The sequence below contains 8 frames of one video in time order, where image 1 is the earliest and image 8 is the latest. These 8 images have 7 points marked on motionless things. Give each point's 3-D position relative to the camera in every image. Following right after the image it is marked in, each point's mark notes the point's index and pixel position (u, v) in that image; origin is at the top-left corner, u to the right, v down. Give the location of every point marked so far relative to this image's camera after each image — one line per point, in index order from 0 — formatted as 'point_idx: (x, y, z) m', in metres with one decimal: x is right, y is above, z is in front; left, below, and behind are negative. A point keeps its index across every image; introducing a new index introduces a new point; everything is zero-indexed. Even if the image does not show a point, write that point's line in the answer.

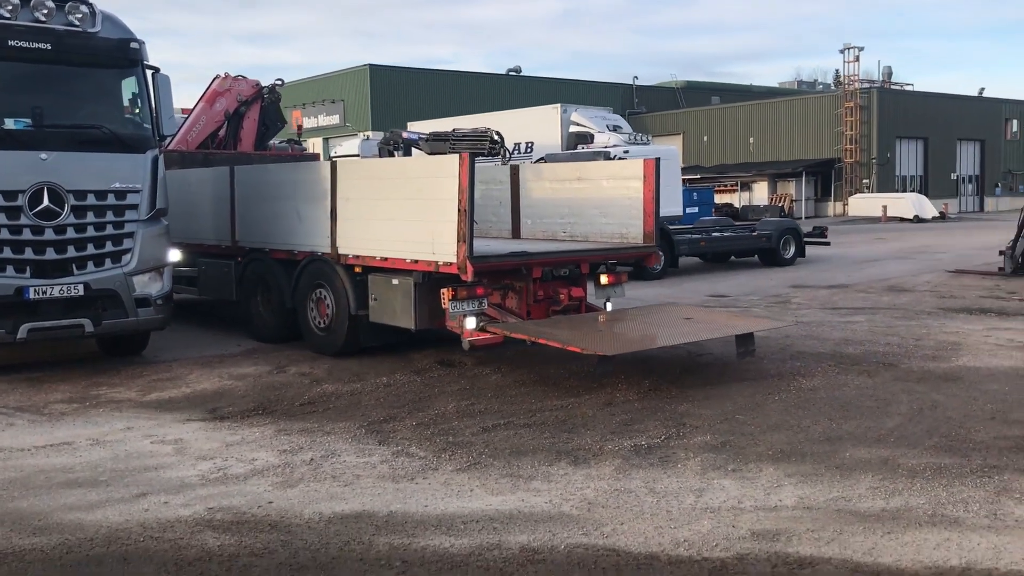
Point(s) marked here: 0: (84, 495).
0: (-2.4, -1.1, +5.4) m
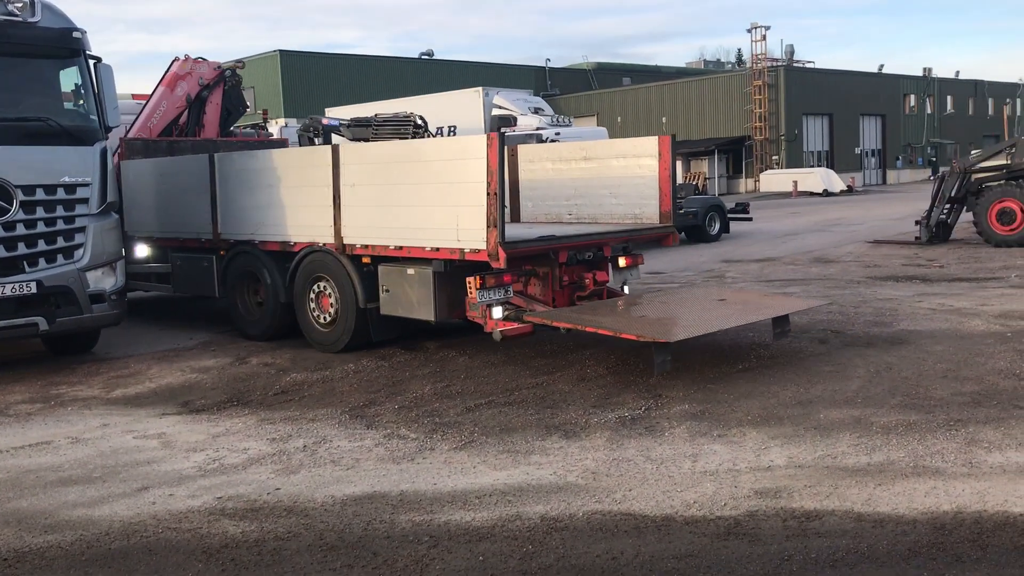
0: (-2.3, -1.1, +5.3) m
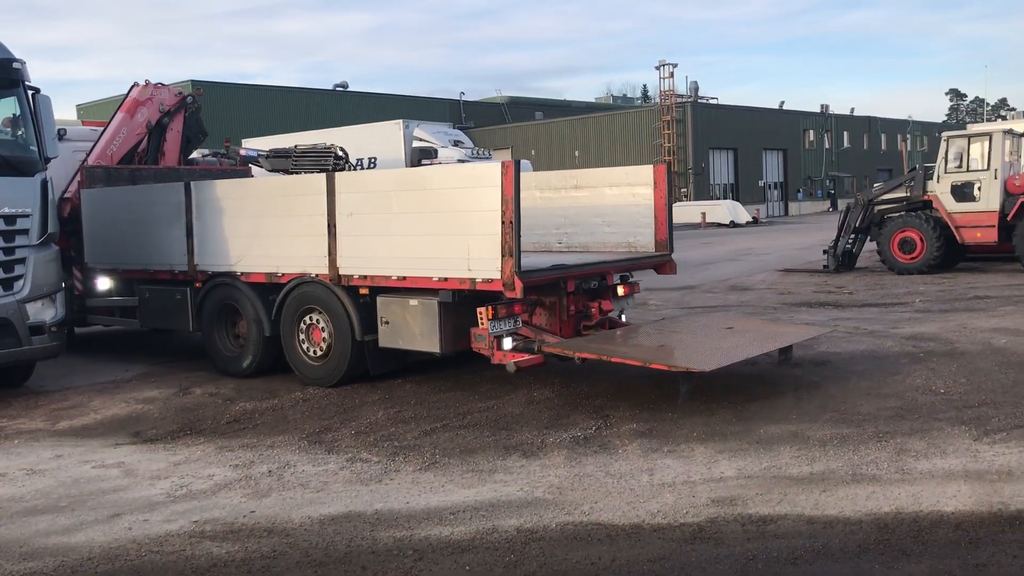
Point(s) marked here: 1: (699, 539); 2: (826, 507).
0: (-2.5, -1.3, +5.4) m
1: (+0.9, -1.2, +4.6) m
2: (+1.6, -1.1, +5.0) m
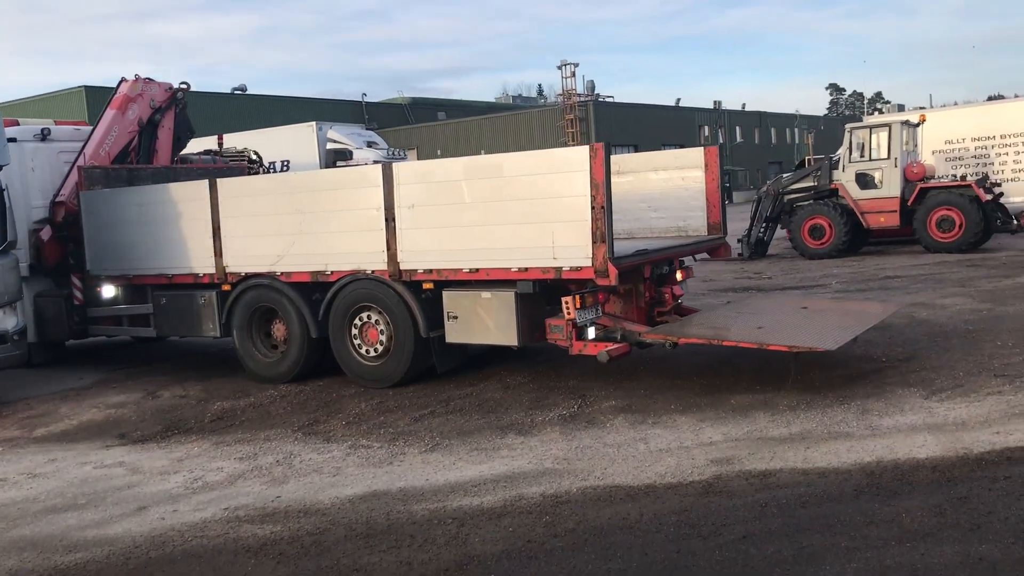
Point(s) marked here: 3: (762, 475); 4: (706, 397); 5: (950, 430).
0: (-2.4, -1.3, +5.5) m
1: (+1.0, -1.1, +5.0) m
2: (+1.7, -1.0, +5.5) m
3: (+1.4, -1.0, +5.3) m
4: (+1.5, -0.8, +7.4) m
5: (+2.7, -0.9, +6.0) m
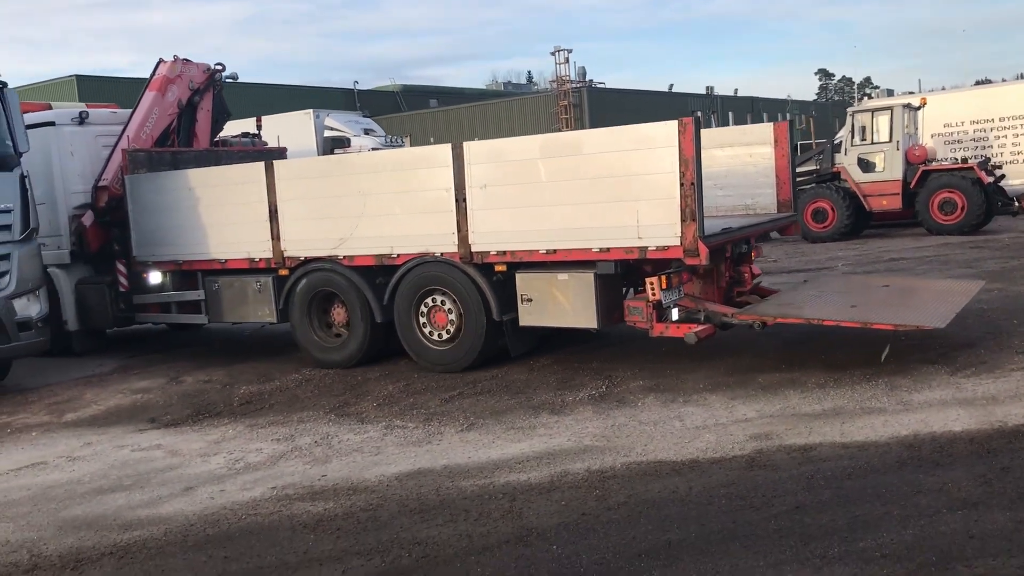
0: (-2.2, -1.2, +5.5) m
1: (+1.3, -0.9, +5.1) m
2: (+2.0, -0.8, +5.6) m
3: (+1.6, -0.9, +5.4) m
4: (+1.7, -0.7, +7.5) m
5: (+2.9, -0.7, +6.1) m
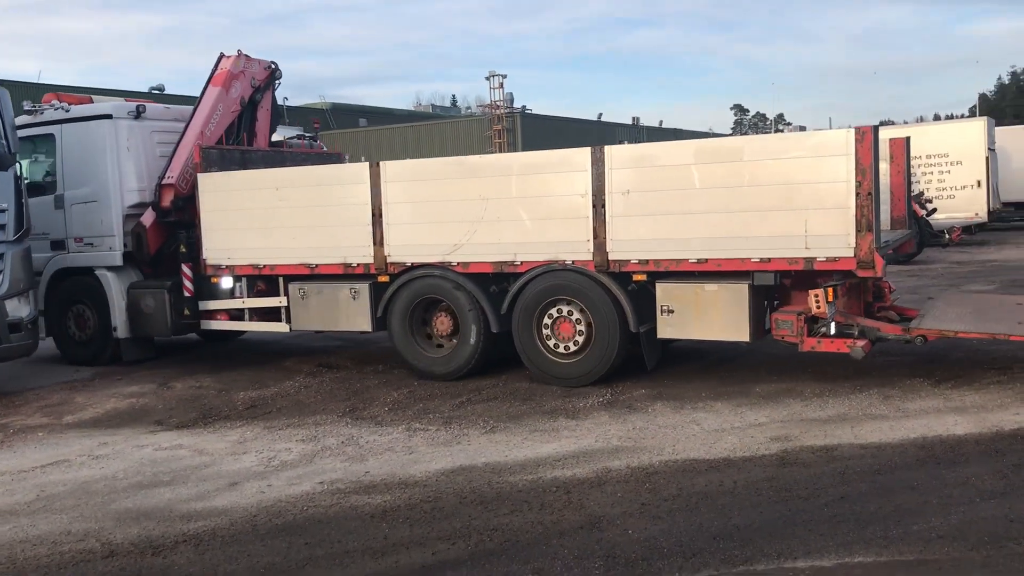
0: (-1.9, -1.2, +5.6) m
1: (+1.6, -1.0, +5.5) m
2: (+2.2, -0.9, +6.0) m
3: (+1.9, -1.0, +5.8) m
4: (+1.8, -0.8, +7.8) m
5: (+3.1, -0.8, +6.6) m
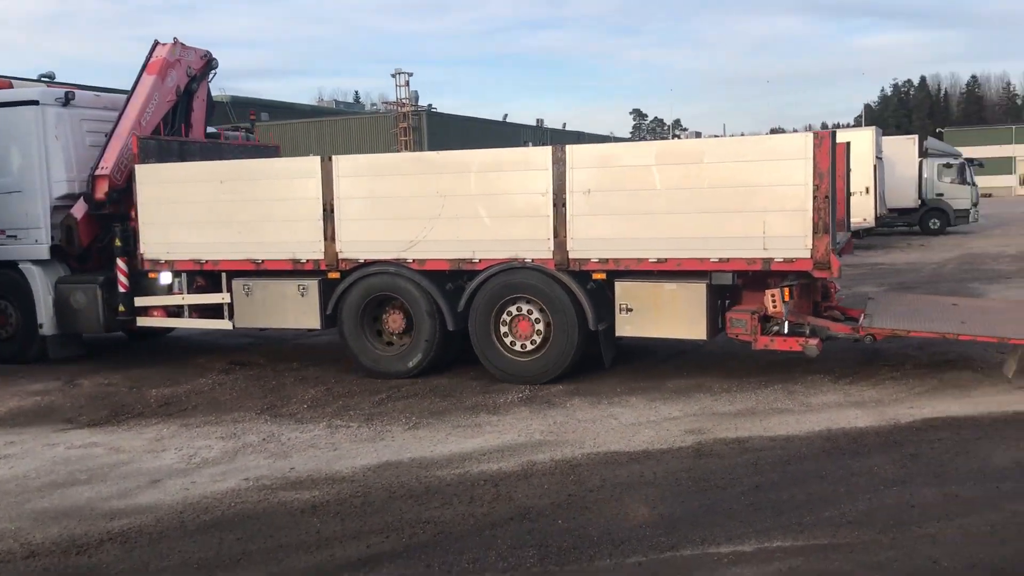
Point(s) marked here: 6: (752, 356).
0: (-2.4, -1.1, +5.5) m
1: (+1.1, -1.0, +5.7) m
2: (+1.7, -0.9, +6.3) m
3: (+1.4, -1.0, +6.1) m
4: (+1.1, -0.8, +8.1) m
5: (+2.6, -0.8, +7.0) m
6: (+2.1, -0.6, +8.9) m
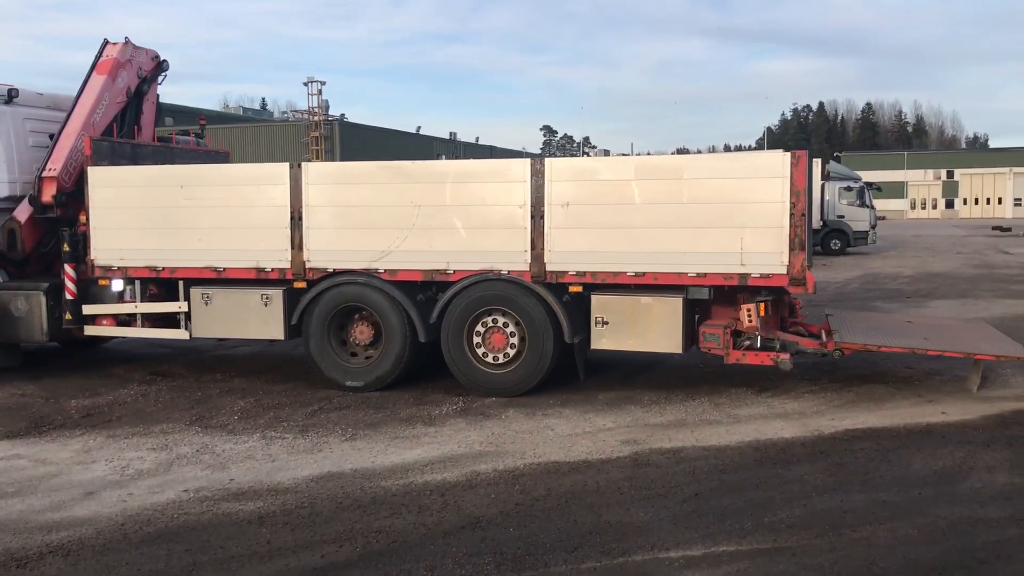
0: (-2.7, -1.2, +5.3) m
1: (+0.8, -1.1, +5.9) m
2: (+1.3, -1.0, +6.5) m
3: (+1.0, -1.1, +6.2) m
4: (+0.5, -0.9, +8.2) m
5: (+2.1, -1.0, +7.3) m
6: (+1.5, -0.8, +9.2) m
